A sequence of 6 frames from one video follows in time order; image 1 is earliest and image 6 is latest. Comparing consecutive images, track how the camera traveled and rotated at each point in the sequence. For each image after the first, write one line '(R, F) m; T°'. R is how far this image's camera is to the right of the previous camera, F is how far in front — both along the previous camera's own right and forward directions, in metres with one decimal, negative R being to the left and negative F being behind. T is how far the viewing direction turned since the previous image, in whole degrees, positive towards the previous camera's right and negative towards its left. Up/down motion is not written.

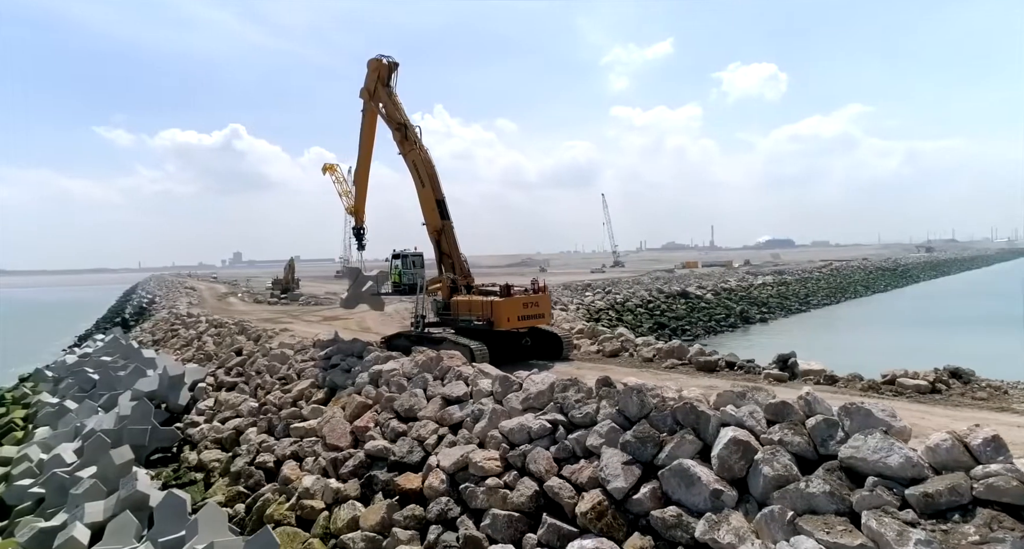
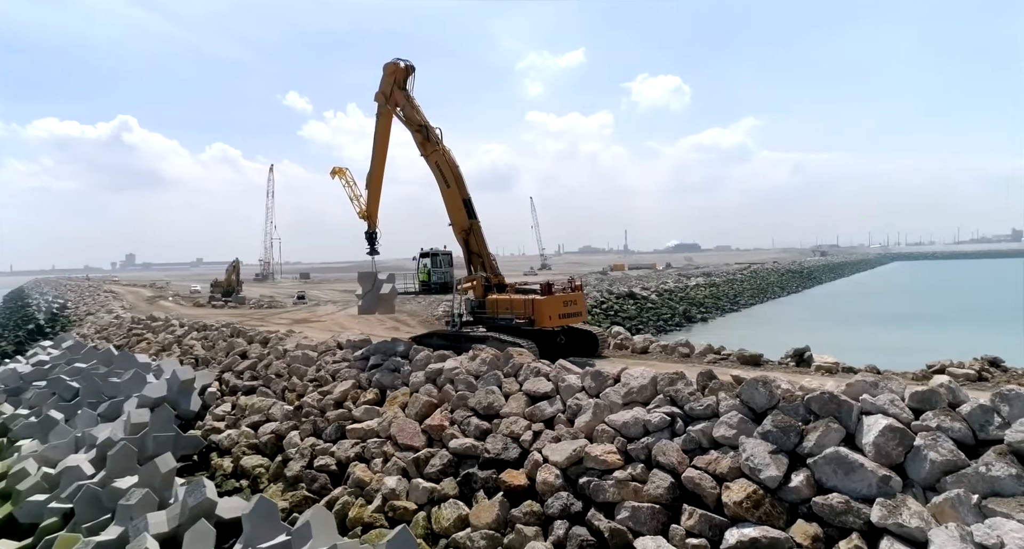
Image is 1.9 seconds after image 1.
(-1.2, +0.1) m; +5°
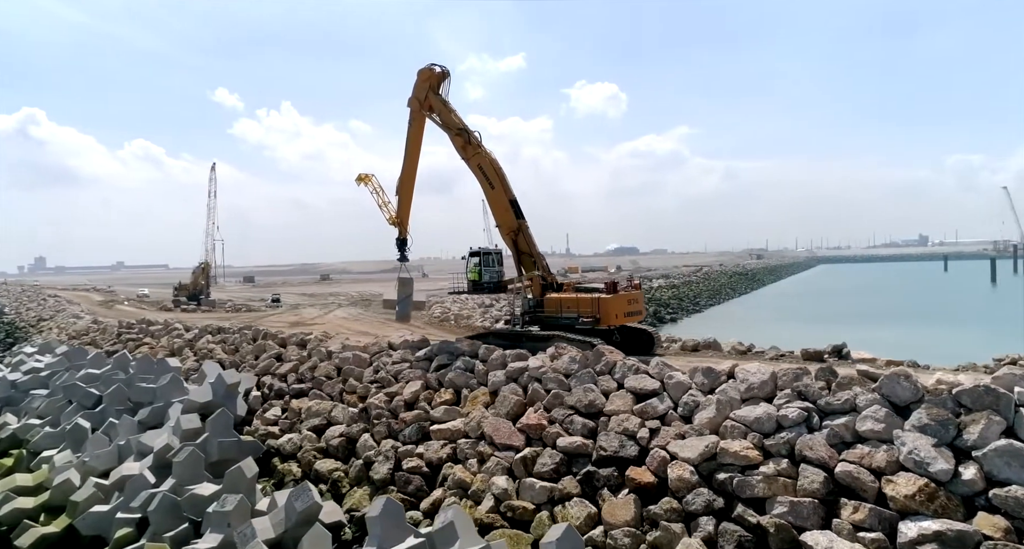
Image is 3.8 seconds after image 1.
(-1.1, +0.1) m; +2°
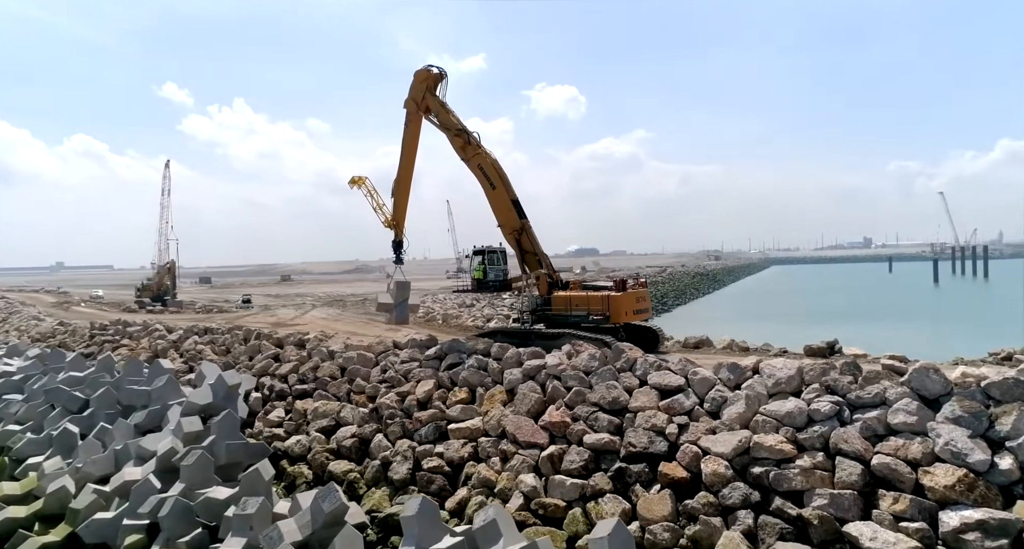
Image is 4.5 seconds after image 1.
(-0.4, 0.0) m; +2°
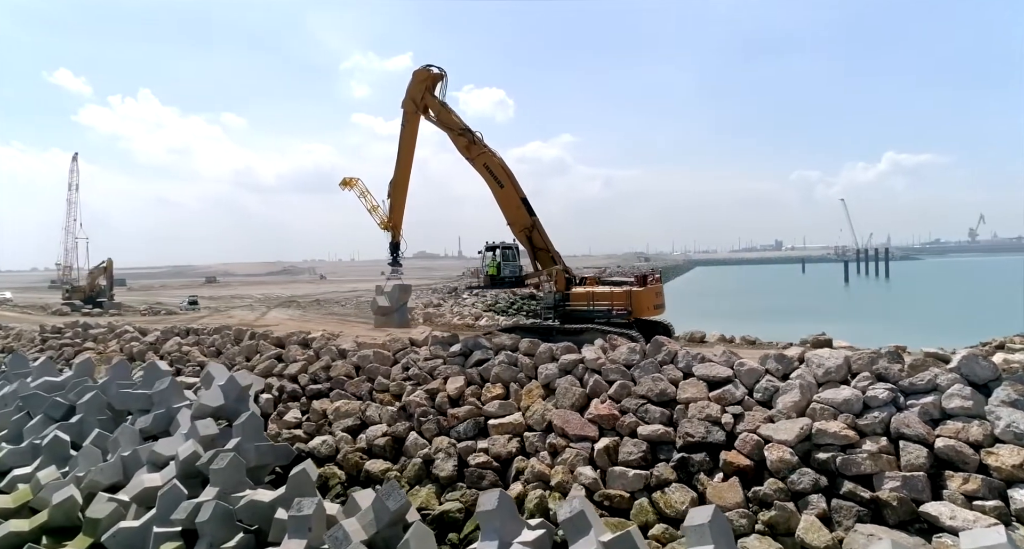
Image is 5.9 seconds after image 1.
(-0.9, 0.0) m; +4°
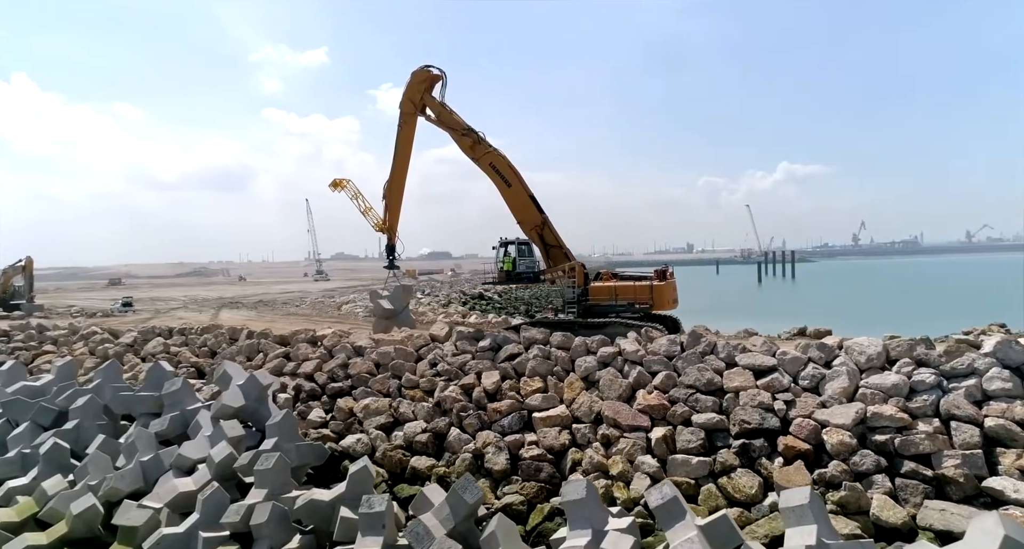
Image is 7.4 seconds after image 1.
(-1.0, 0.0) m; +5°
